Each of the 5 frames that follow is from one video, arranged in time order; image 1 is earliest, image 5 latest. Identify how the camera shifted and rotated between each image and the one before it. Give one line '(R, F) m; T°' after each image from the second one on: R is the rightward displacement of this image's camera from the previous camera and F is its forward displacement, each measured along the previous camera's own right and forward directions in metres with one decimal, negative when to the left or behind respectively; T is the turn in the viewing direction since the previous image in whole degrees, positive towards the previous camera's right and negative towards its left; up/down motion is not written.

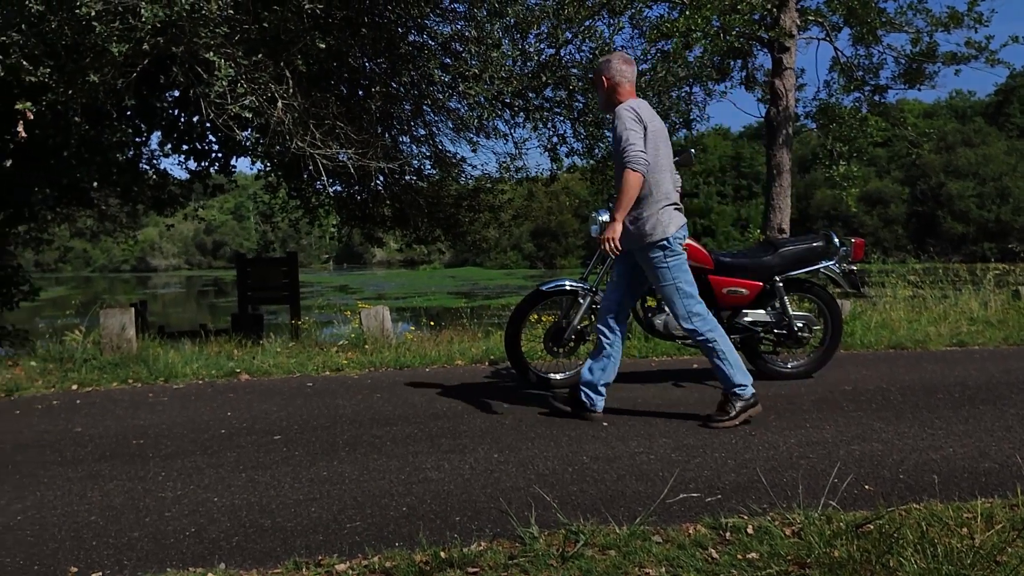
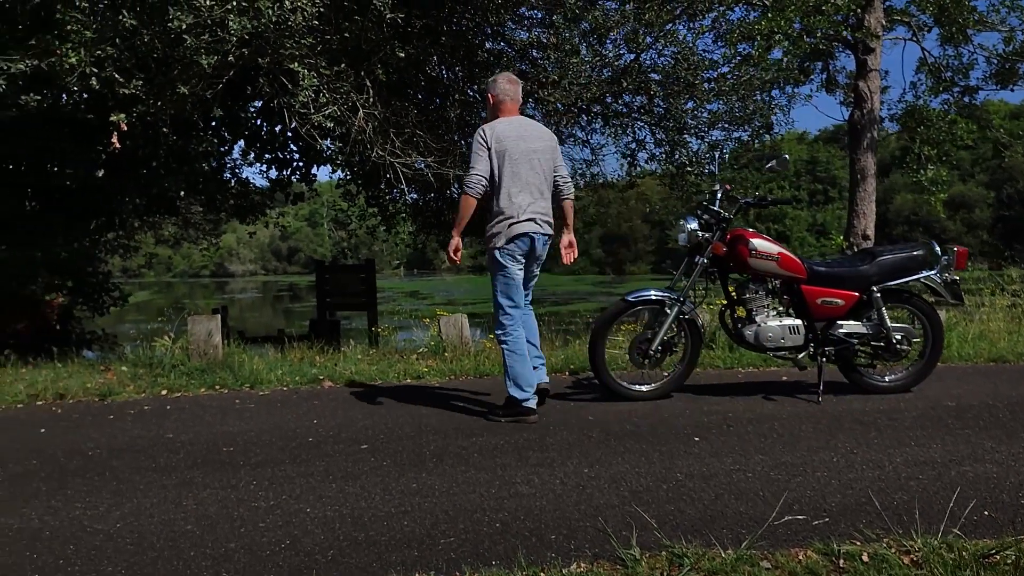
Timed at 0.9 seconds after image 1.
(-0.1, +0.1) m; -4°
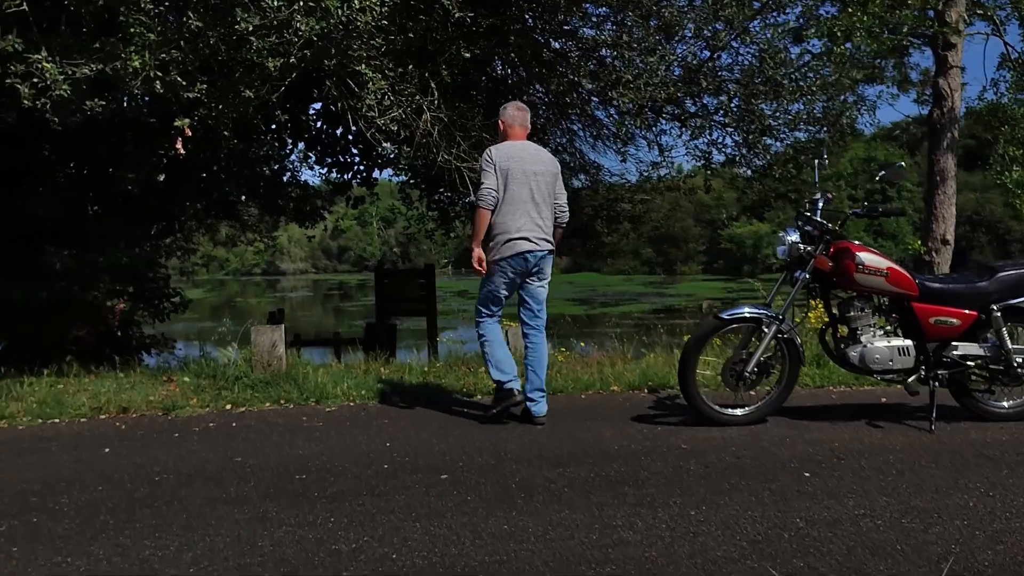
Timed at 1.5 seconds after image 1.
(-0.2, +0.3) m; -3°
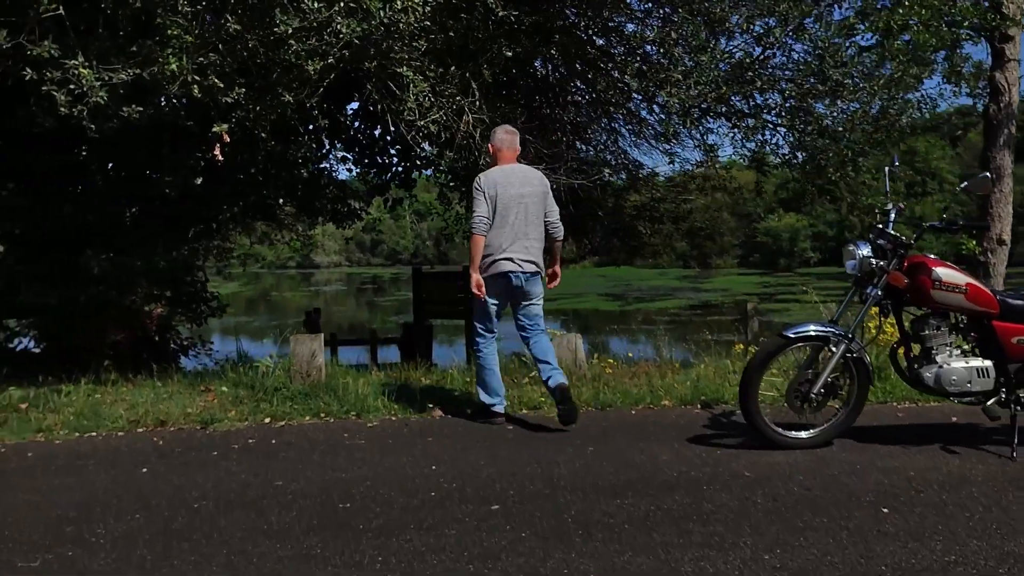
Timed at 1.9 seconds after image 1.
(-0.1, +0.2) m; -2°
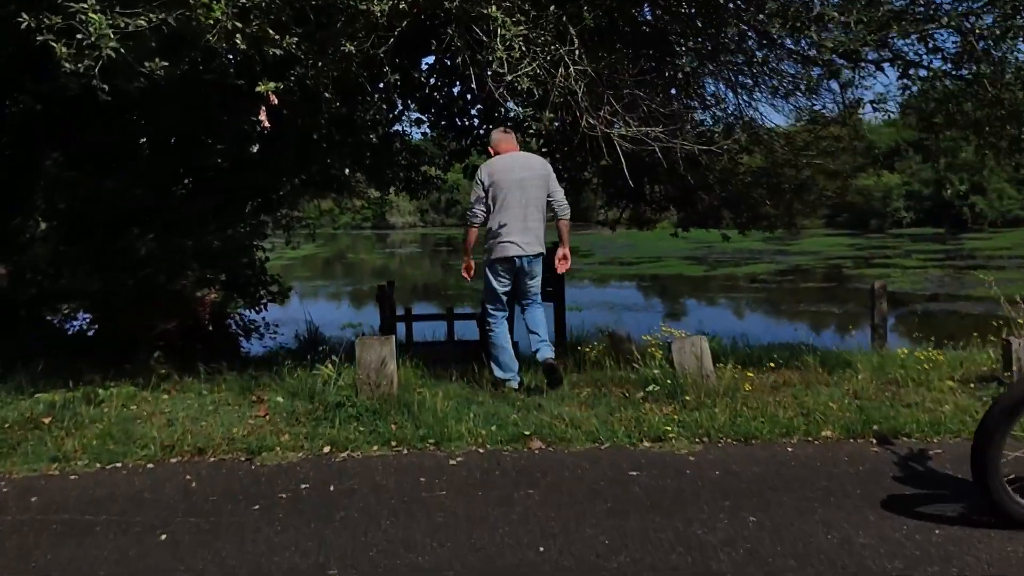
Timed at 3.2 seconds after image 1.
(-0.2, +1.3) m; -5°
